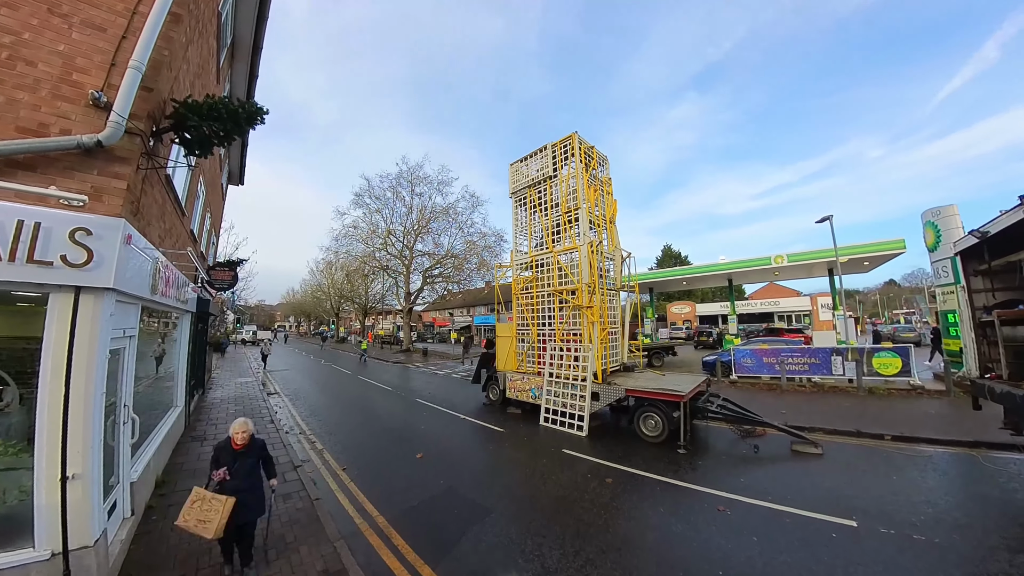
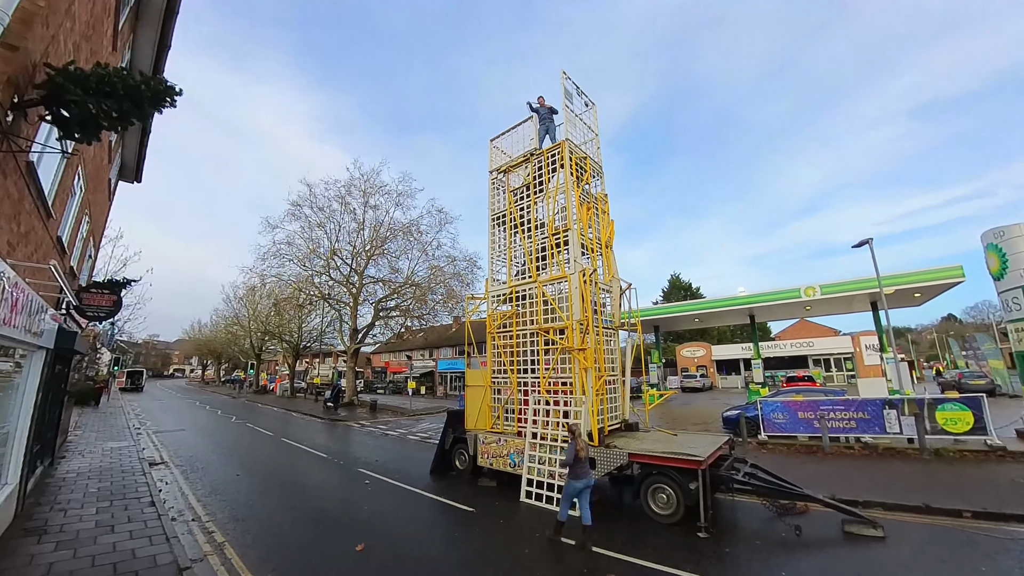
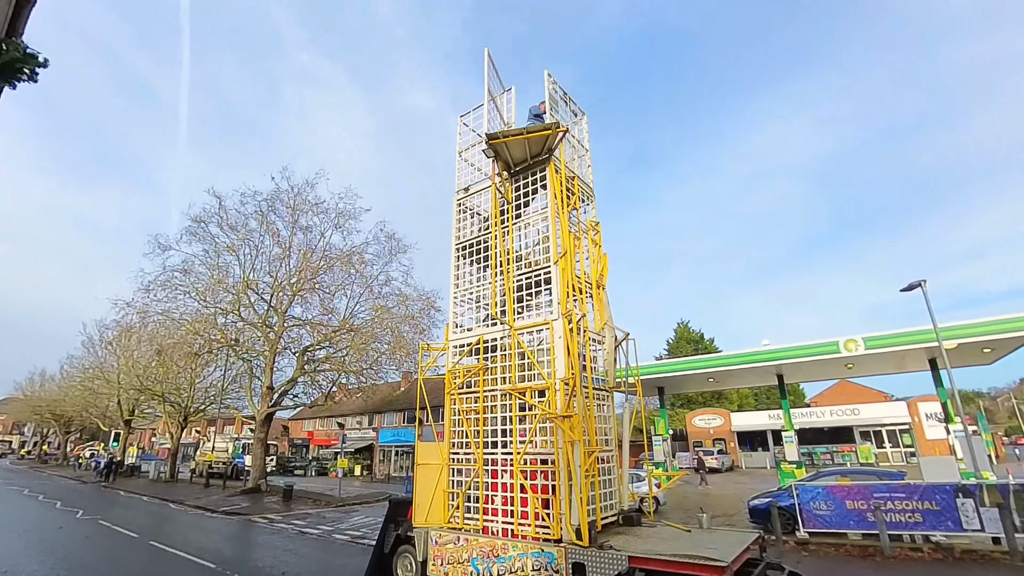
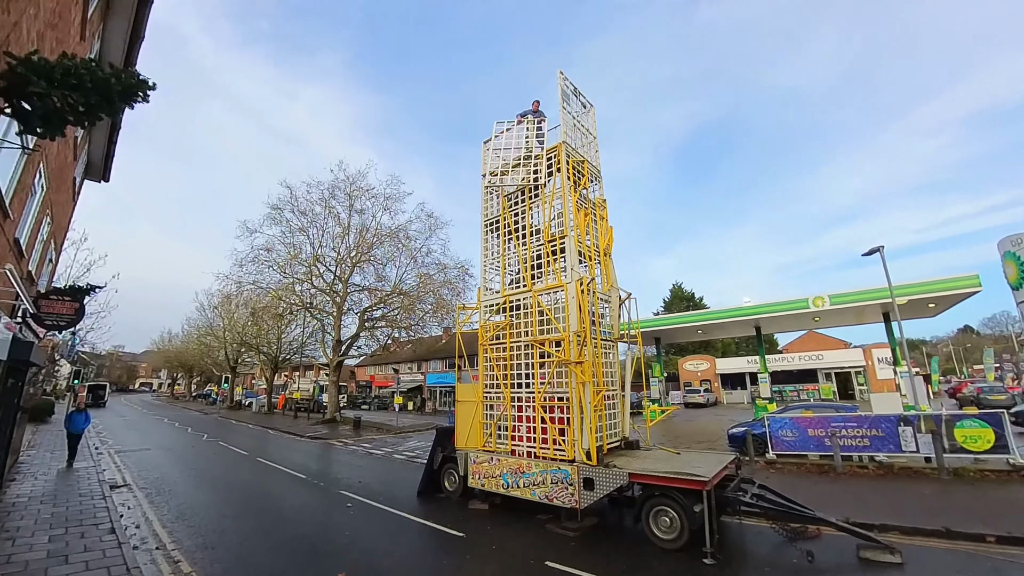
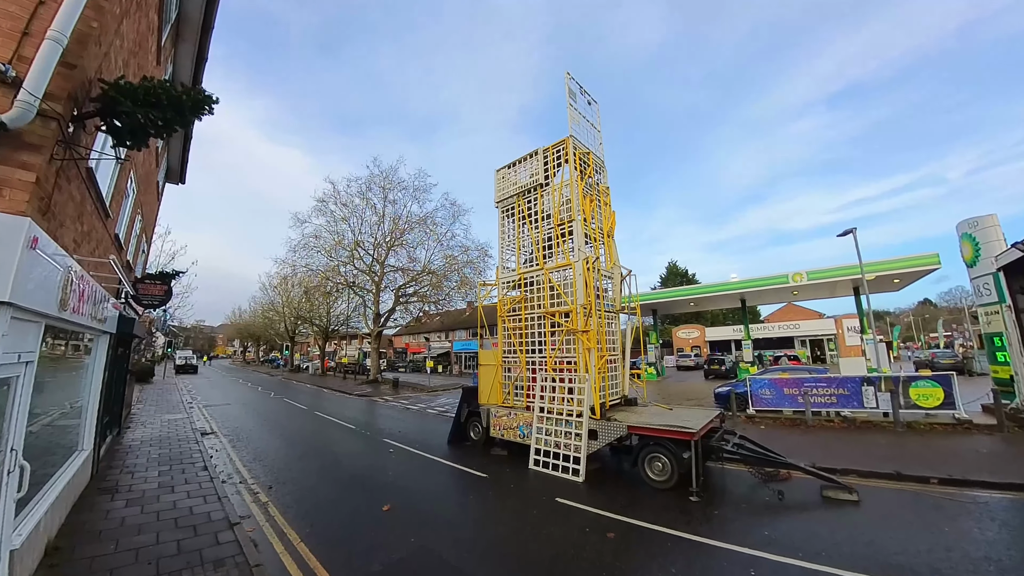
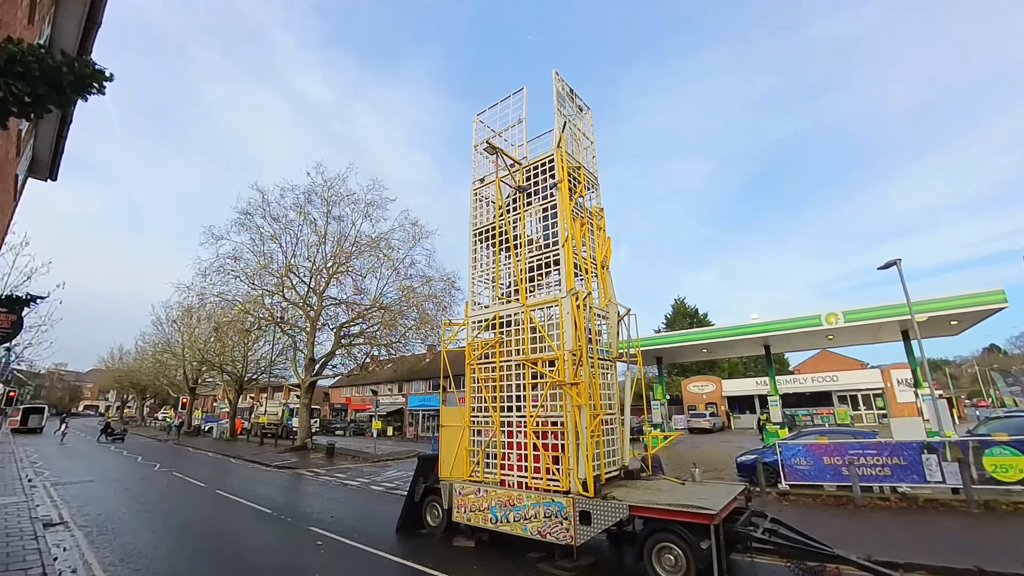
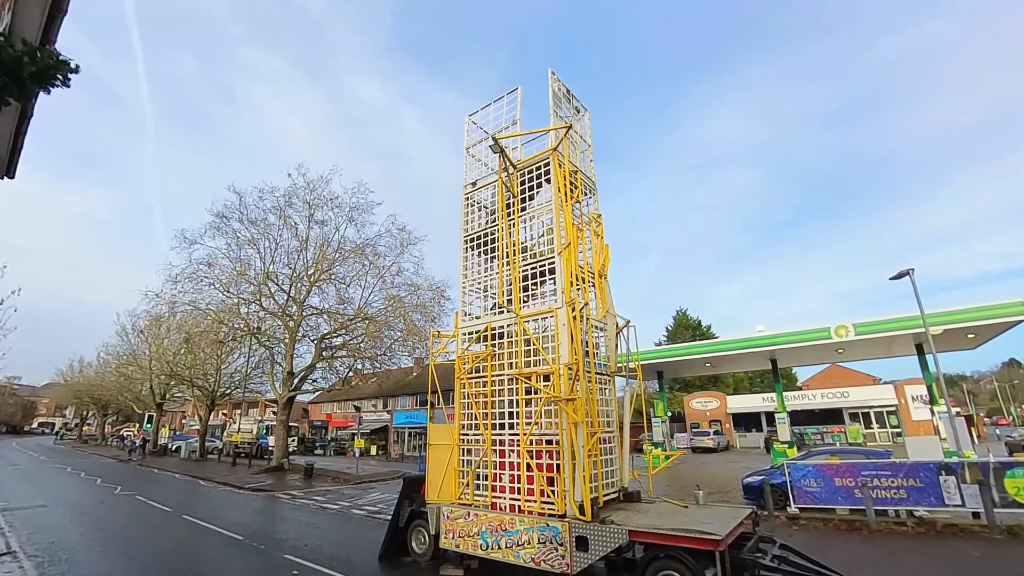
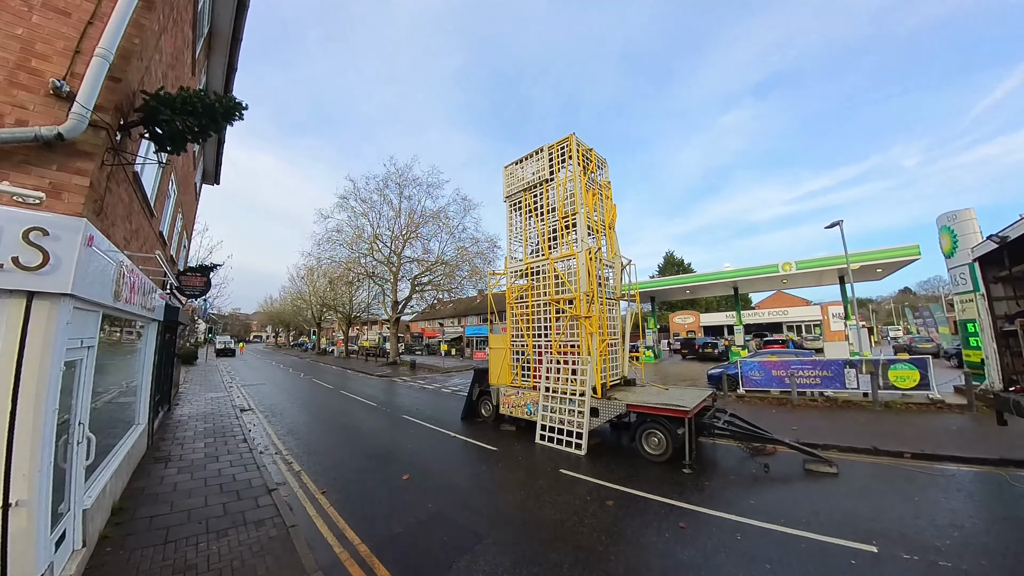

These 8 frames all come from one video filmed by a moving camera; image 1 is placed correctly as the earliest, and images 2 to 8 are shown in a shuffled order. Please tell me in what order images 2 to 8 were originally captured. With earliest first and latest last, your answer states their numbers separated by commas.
8, 5, 2, 4, 6, 7, 3
